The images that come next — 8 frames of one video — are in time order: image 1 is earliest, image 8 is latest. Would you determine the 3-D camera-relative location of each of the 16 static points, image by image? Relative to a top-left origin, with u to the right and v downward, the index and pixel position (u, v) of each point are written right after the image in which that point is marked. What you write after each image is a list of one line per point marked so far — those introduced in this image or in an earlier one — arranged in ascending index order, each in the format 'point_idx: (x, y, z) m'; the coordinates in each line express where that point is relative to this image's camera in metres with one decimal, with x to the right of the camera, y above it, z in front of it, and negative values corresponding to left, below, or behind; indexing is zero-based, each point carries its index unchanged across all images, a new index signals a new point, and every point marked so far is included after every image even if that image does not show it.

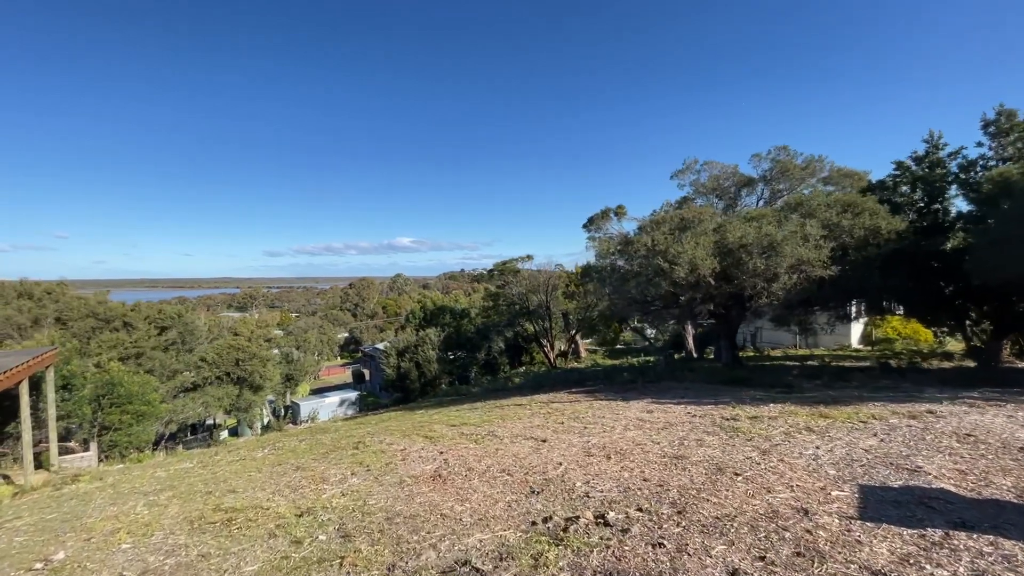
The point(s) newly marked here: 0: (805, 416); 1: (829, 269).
0: (+3.8, -1.6, +5.7) m
1: (+7.3, +0.4, +10.1) m
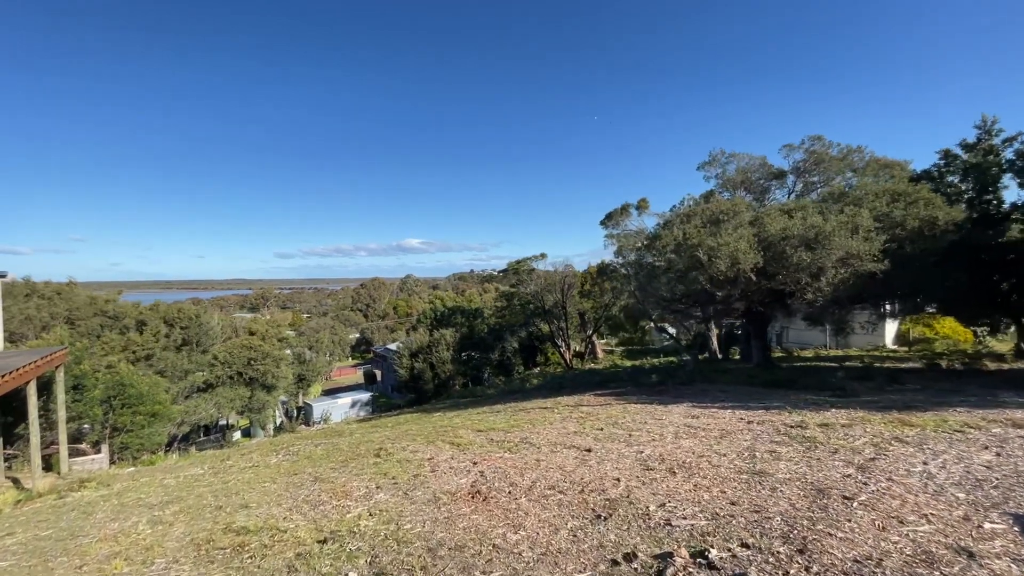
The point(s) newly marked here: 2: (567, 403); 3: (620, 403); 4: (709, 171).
0: (+4.2, -1.5, +5.0) m
1: (+7.8, +0.5, +9.4) m
2: (+1.3, -2.7, +10.2) m
3: (+2.2, -2.3, +8.9) m
4: (+7.4, +4.4, +16.5) m
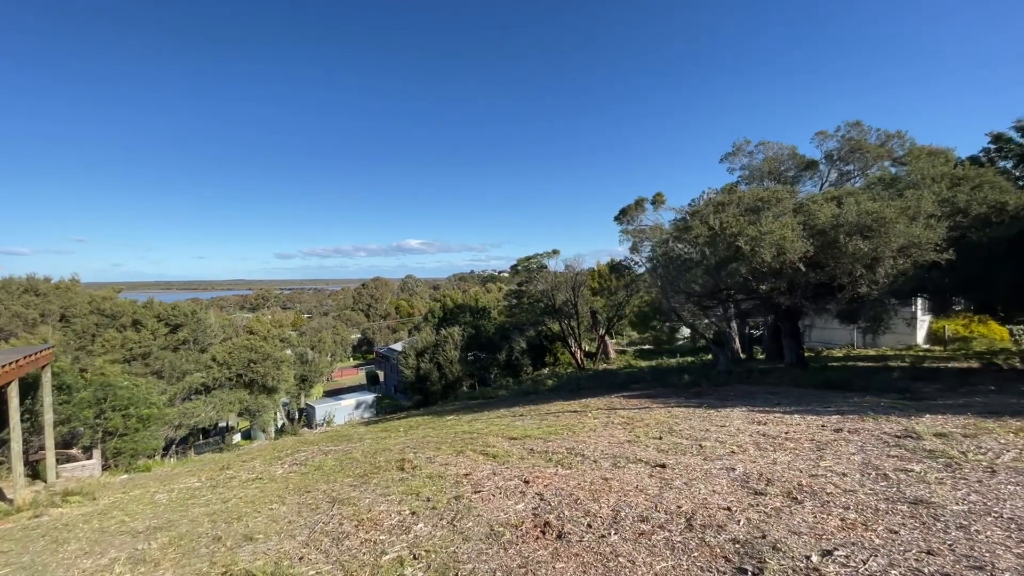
0: (+4.8, -1.4, +4.2) m
1: (+8.4, +0.7, +8.5) m
2: (+1.8, -2.5, +9.4) m
3: (+2.7, -2.2, +8.1) m
4: (+7.9, +4.5, +15.7) m
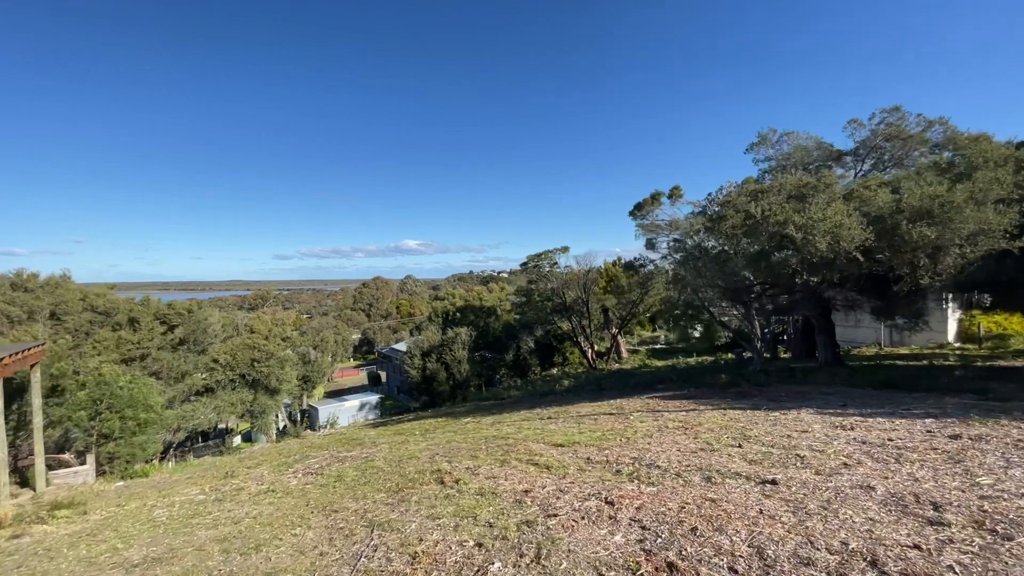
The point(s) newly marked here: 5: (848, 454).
0: (+5.4, -1.2, +3.5) m
1: (+8.9, +0.8, +7.8) m
2: (+2.4, -2.4, +8.7) m
3: (+3.3, -2.0, +7.4) m
4: (+8.4, +4.7, +15.0) m
5: (+3.0, -1.5, +4.0) m
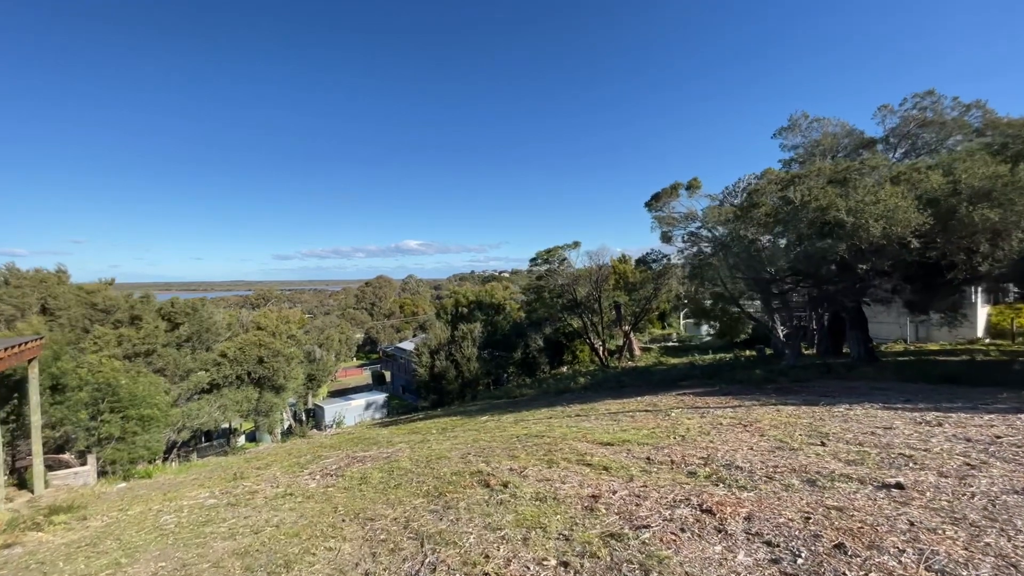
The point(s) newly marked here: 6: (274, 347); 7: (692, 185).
0: (+5.8, -1.0, +2.9) m
1: (+9.4, +1.1, +7.3) m
2: (+2.9, -2.2, +8.1) m
3: (+3.8, -1.8, +6.9) m
4: (+9.0, +4.9, +14.4) m
5: (+3.5, -1.3, +3.5) m
6: (-10.7, -2.7, +19.8) m
7: (+8.0, +4.6, +19.5) m
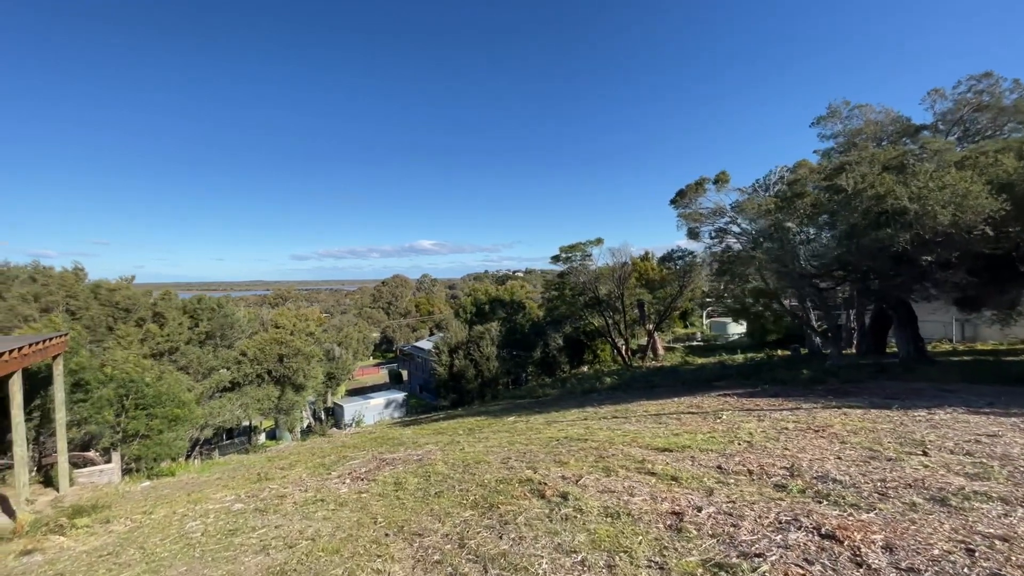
0: (+6.3, -0.9, +2.3) m
1: (+10.0, +1.2, +6.6) m
2: (+3.5, -2.0, +7.6) m
3: (+4.4, -1.7, +6.3) m
4: (+9.7, +5.0, +13.7) m
5: (+4.0, -1.2, +3.0) m
6: (-9.8, -2.6, +19.7) m
7: (+8.9, +4.7, +18.9) m
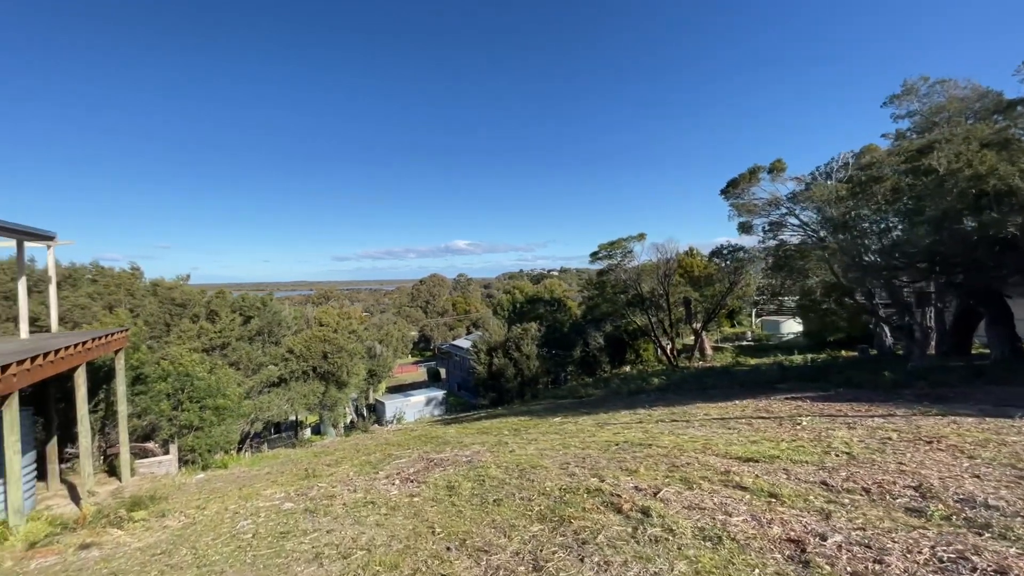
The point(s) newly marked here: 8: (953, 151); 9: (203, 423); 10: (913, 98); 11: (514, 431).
0: (+6.7, -0.8, +1.4) m
1: (+10.7, +1.3, +5.4) m
2: (+4.3, -1.9, +6.9) m
3: (+5.1, -1.6, +5.6) m
4: (+11.0, +5.2, +12.5) m
5: (+4.5, -1.1, +2.3) m
6: (-8.0, -2.5, +20.1) m
7: (+10.6, +4.8, +17.7) m
8: (+8.0, +2.5, +8.1) m
9: (-8.2, -3.6, +11.7) m
10: (+11.1, +5.3, +12.2) m
11: (0.0, -3.1, +9.5) m
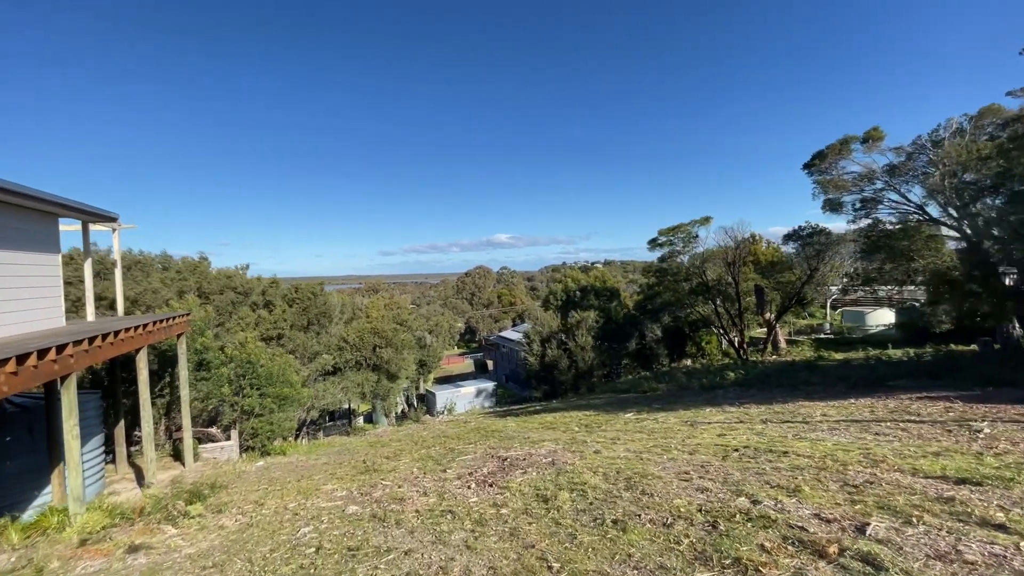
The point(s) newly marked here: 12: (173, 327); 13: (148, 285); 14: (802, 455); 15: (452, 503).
0: (+7.3, -0.5, -0.1) m
1: (+11.7, +1.6, +3.4) m
2: (+5.5, -1.6, +5.6) m
3: (+6.1, -1.3, +4.2) m
4: (+12.6, +5.6, +10.4) m
5: (+5.1, -0.8, +0.9) m
6: (-5.5, -2.0, +19.8) m
7: (+12.7, +5.4, +15.6) m
8: (+9.2, +2.9, +6.3) m
9: (-6.6, -3.2, +11.6) m
10: (+12.7, +5.7, +10.1) m
11: (+1.4, -2.7, +8.6) m
12: (-6.4, -0.7, +8.4) m
13: (-14.9, +0.1, +18.1) m
14: (+2.8, -1.6, +4.3) m
15: (-0.6, -2.0, +4.2) m
